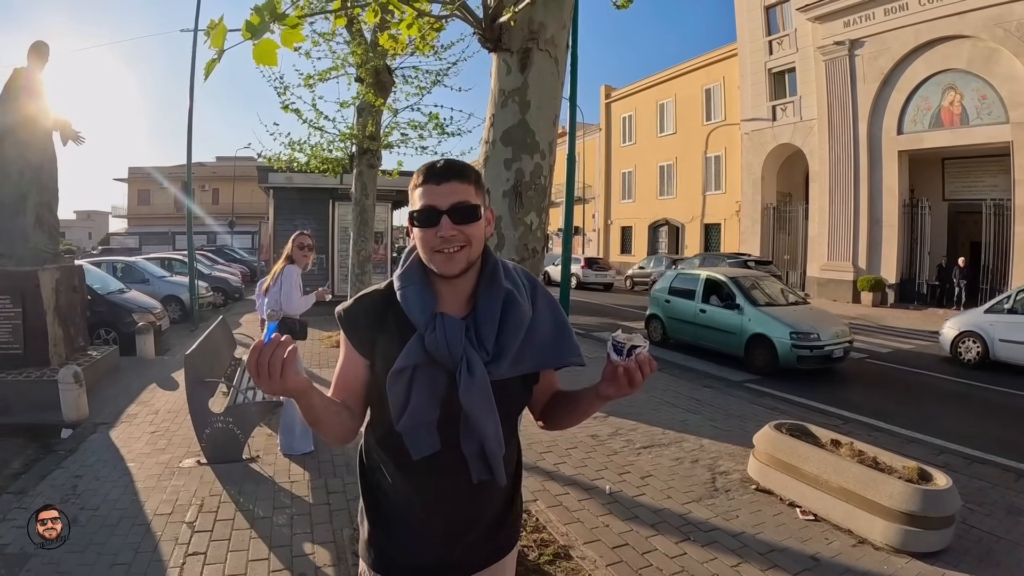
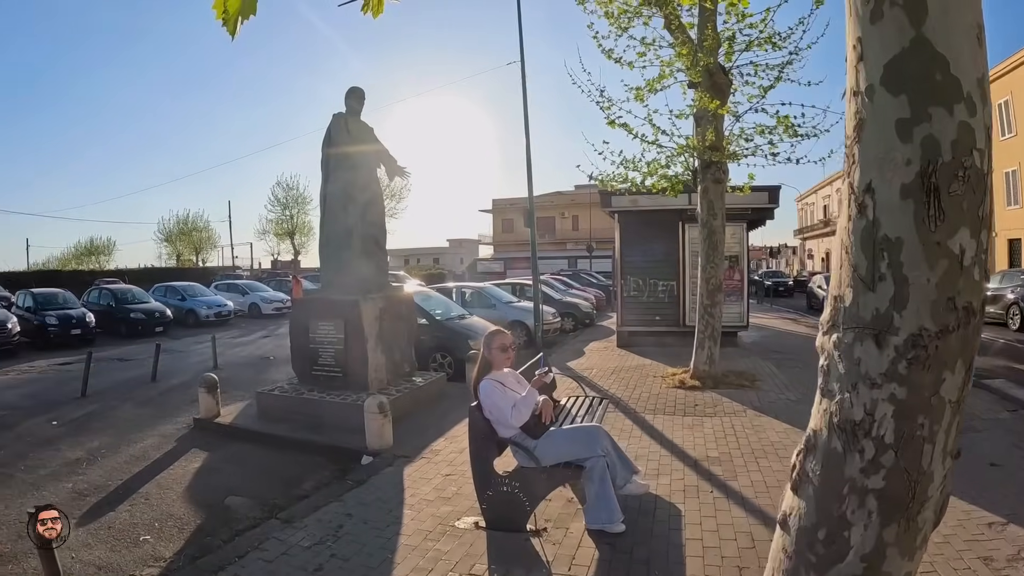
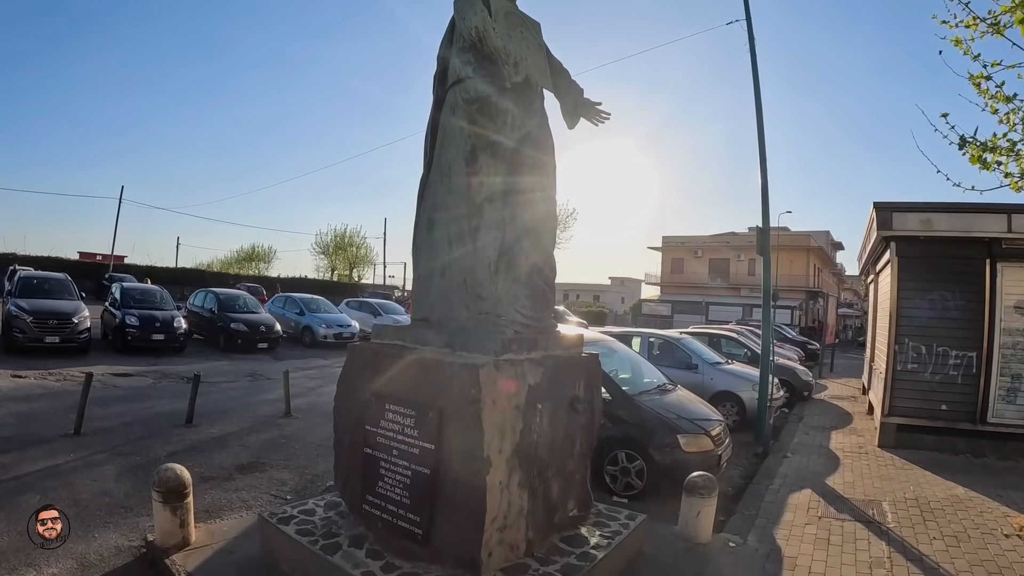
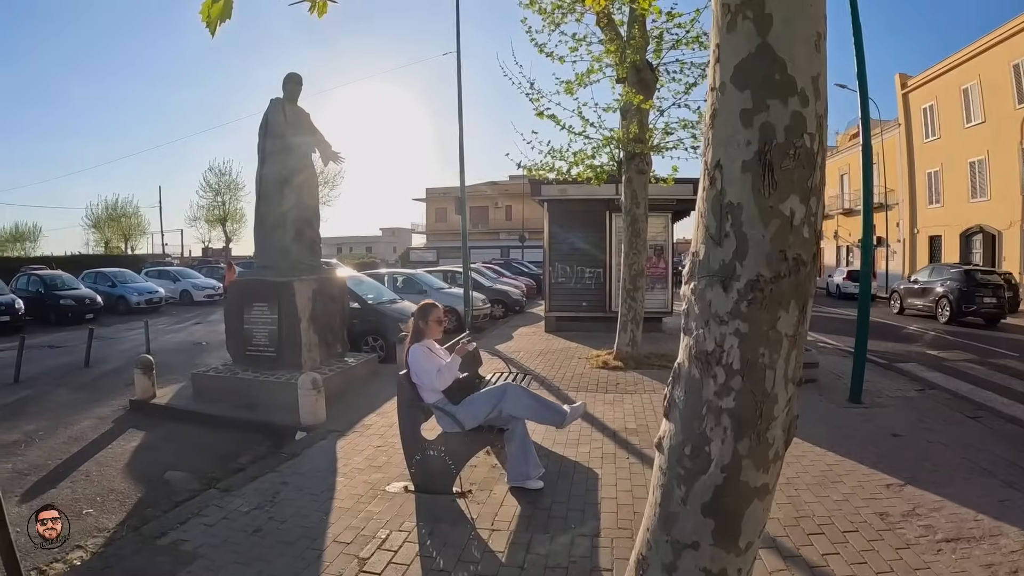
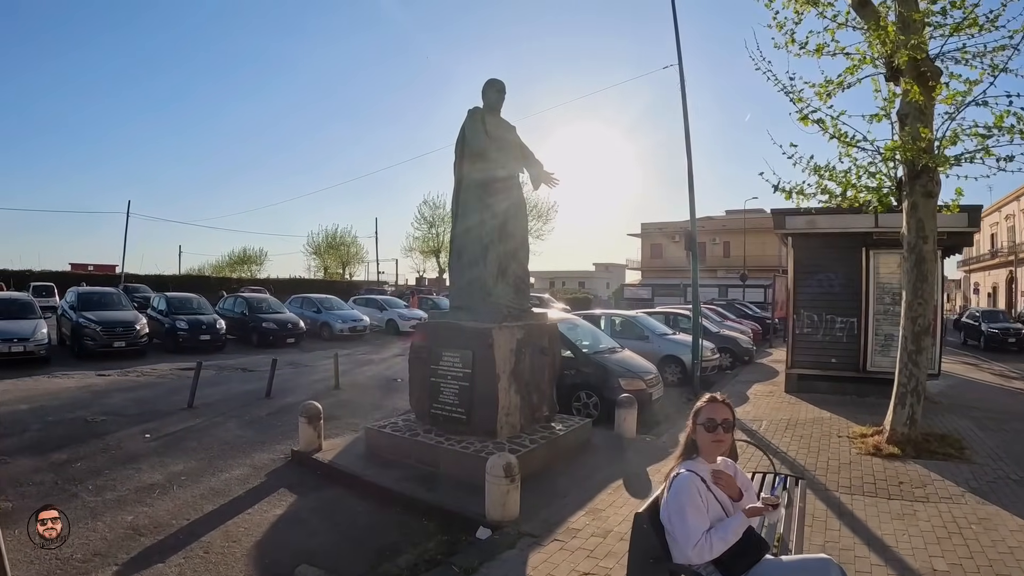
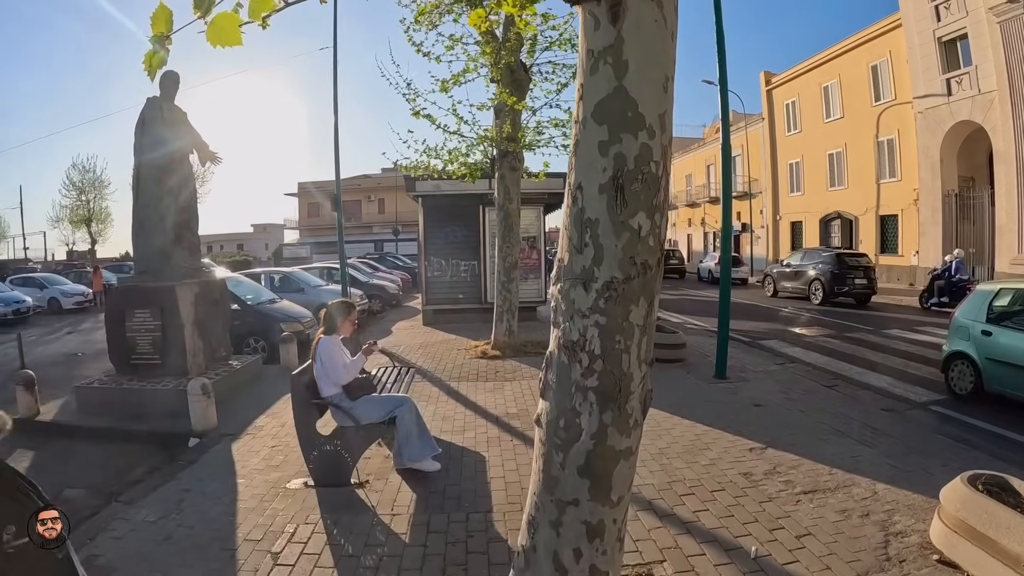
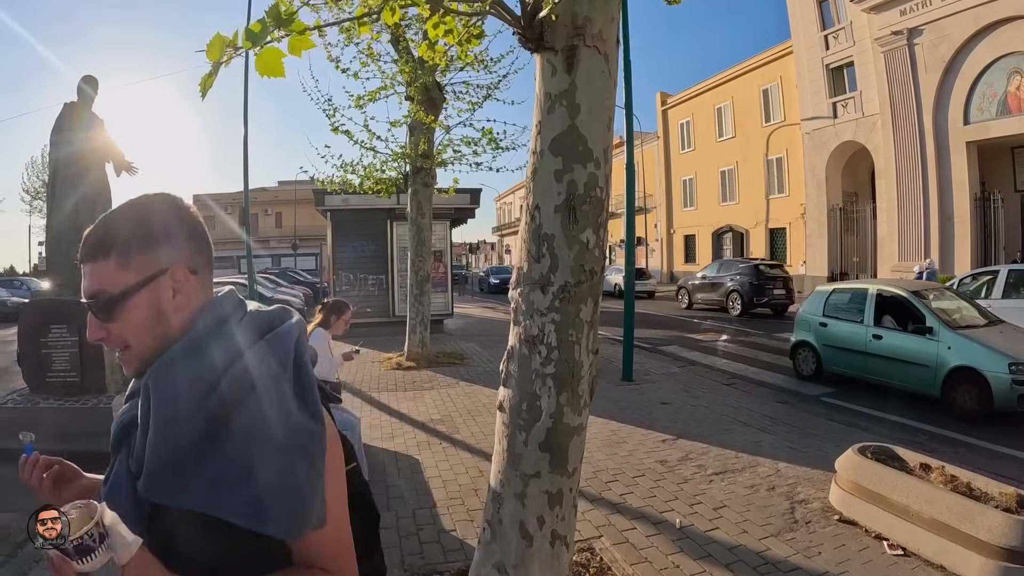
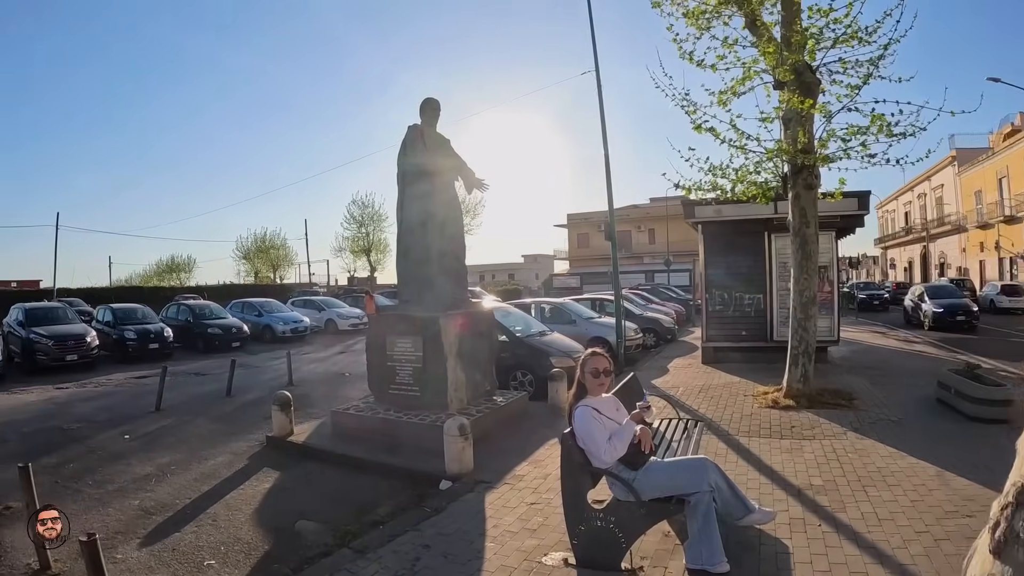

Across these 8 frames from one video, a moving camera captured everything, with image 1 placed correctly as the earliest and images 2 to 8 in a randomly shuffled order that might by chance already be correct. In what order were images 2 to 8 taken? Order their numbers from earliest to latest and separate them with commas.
7, 6, 4, 2, 8, 5, 3
